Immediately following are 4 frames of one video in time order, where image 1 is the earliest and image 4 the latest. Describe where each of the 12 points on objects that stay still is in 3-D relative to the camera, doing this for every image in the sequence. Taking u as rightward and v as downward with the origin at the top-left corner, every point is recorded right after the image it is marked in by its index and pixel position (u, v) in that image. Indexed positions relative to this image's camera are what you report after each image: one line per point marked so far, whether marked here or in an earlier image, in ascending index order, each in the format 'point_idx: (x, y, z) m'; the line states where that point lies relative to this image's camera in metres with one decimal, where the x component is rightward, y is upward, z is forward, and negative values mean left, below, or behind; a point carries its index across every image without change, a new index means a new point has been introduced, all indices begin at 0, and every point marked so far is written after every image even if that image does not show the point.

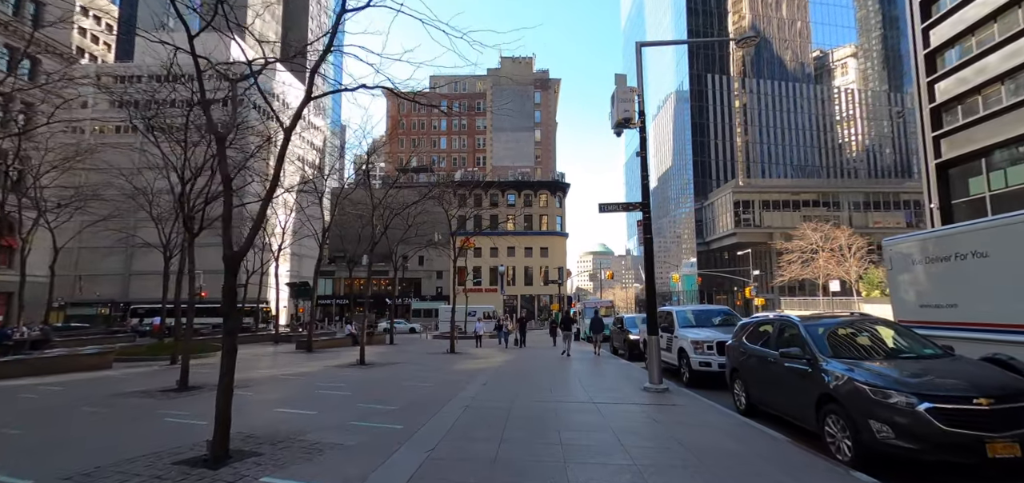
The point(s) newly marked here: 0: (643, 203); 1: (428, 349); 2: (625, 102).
0: (+2.5, +0.8, +9.2) m
1: (-3.3, -4.2, +19.1) m
2: (+2.1, +2.6, +9.0) m
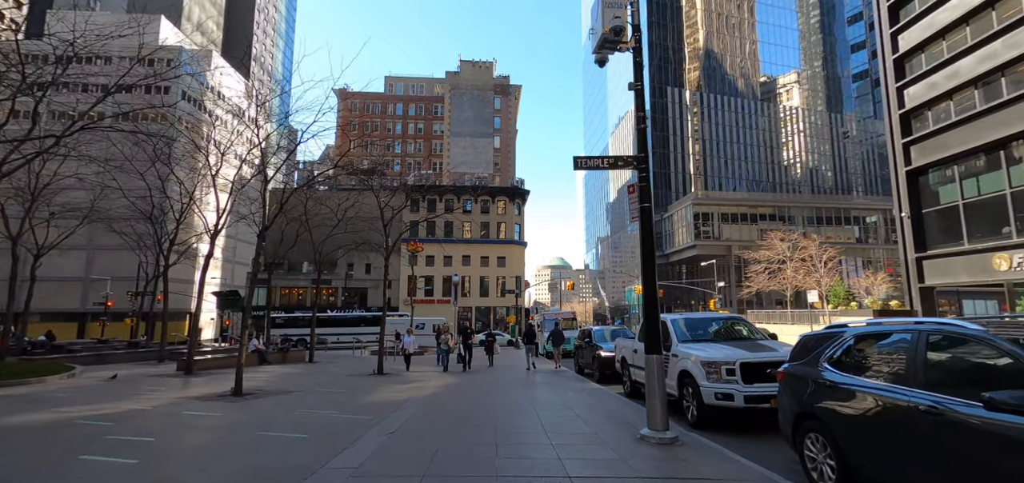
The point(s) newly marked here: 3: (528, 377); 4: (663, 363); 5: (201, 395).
0: (+1.6, +1.1, +6.3) m
1: (-5.0, -4.0, +15.6) m
2: (+1.3, +2.9, +6.1) m
3: (+0.4, -3.7, +13.3) m
4: (+1.8, -1.4, +5.8) m
5: (-5.8, -2.9, +9.1) m
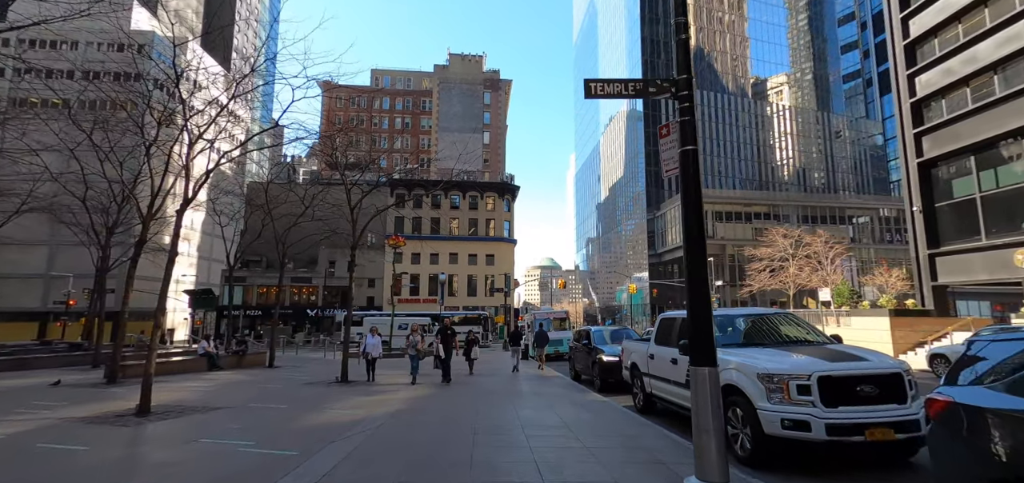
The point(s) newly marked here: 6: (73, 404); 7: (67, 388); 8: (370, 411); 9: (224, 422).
0: (+1.5, +1.5, +4.4) m
1: (-5.4, -3.7, +13.5) m
2: (+1.1, +3.3, +4.3) m
3: (+0.1, -3.4, +11.4) m
4: (+1.6, -1.1, +3.9) m
5: (-6.0, -2.5, +7.1) m
6: (-7.5, -2.8, +8.4) m
7: (-9.6, -3.2, +10.6) m
8: (-2.1, -2.6, +7.4) m
9: (-4.0, -2.5, +6.9) m
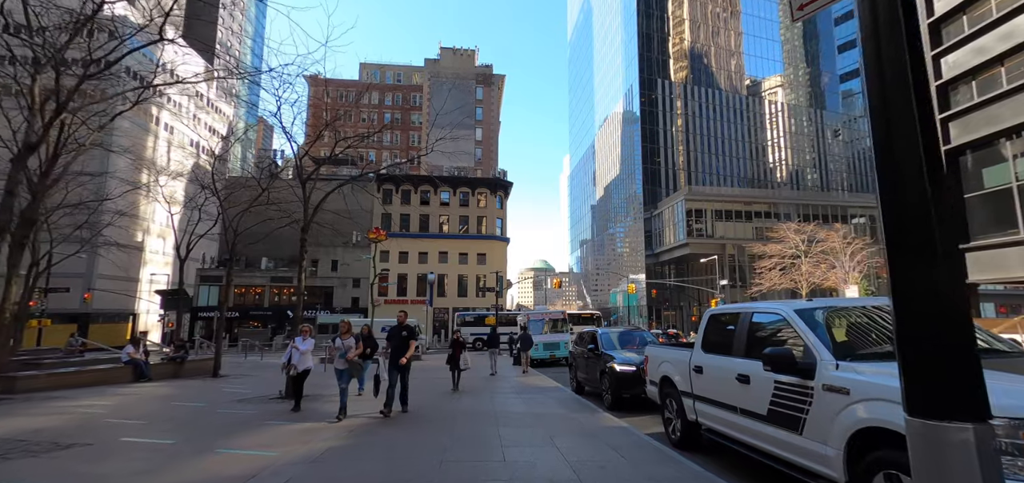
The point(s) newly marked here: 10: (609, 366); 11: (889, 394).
0: (+1.3, +1.9, +2.1) m
1: (-5.6, -3.3, +11.1) m
2: (+1.0, +3.7, +2.0) m
3: (-0.1, -3.0, +9.1) m
4: (+1.5, -0.7, +1.6) m
5: (-6.2, -2.1, +4.7) m
6: (-7.7, -2.4, +6.0) m
7: (-9.8, -2.8, +8.1) m
8: (-2.3, -2.2, +5.0) m
9: (-4.1, -2.1, +4.5) m
10: (+1.8, -2.3, +9.0) m
11: (+2.2, -0.9, +2.9) m
